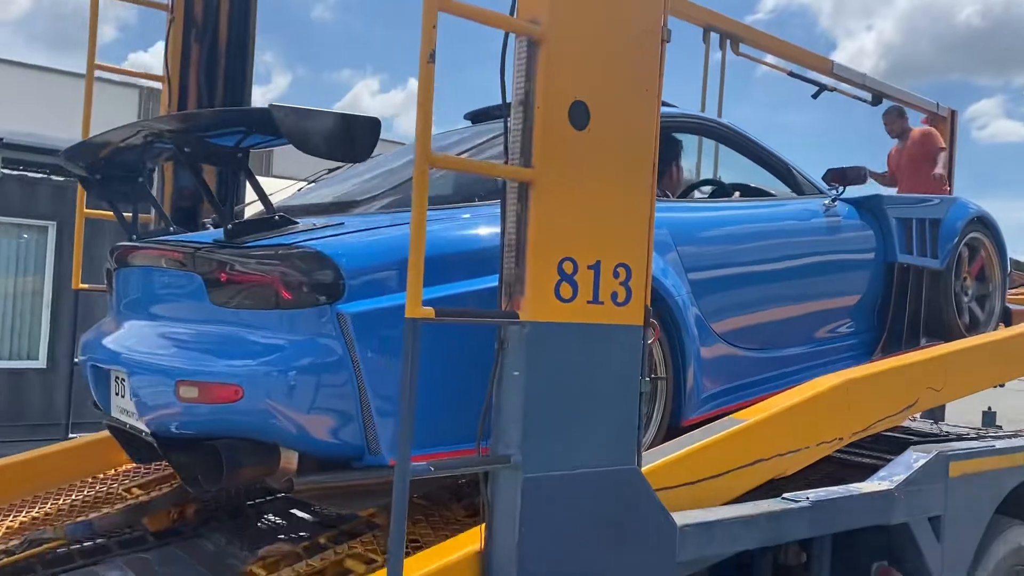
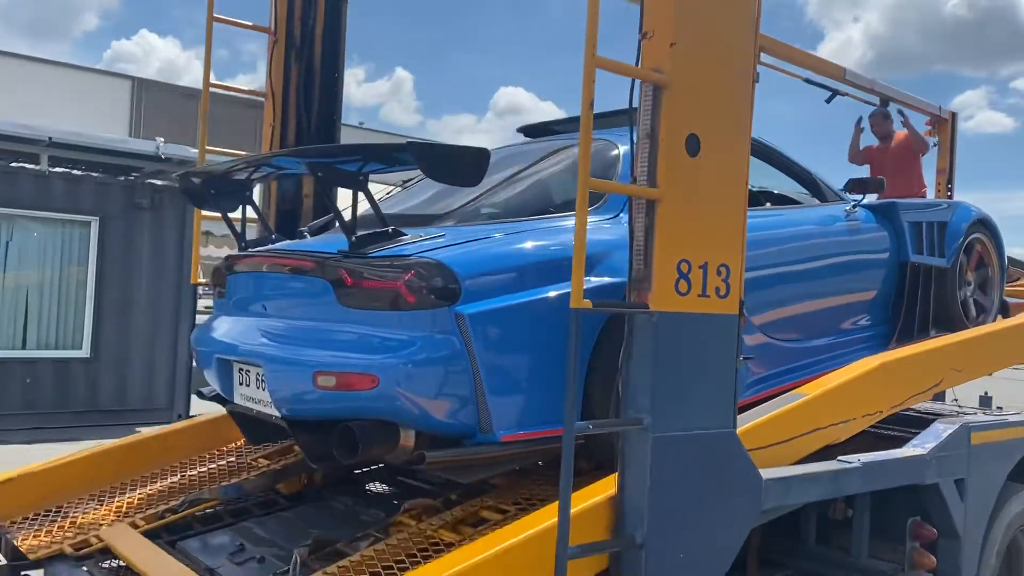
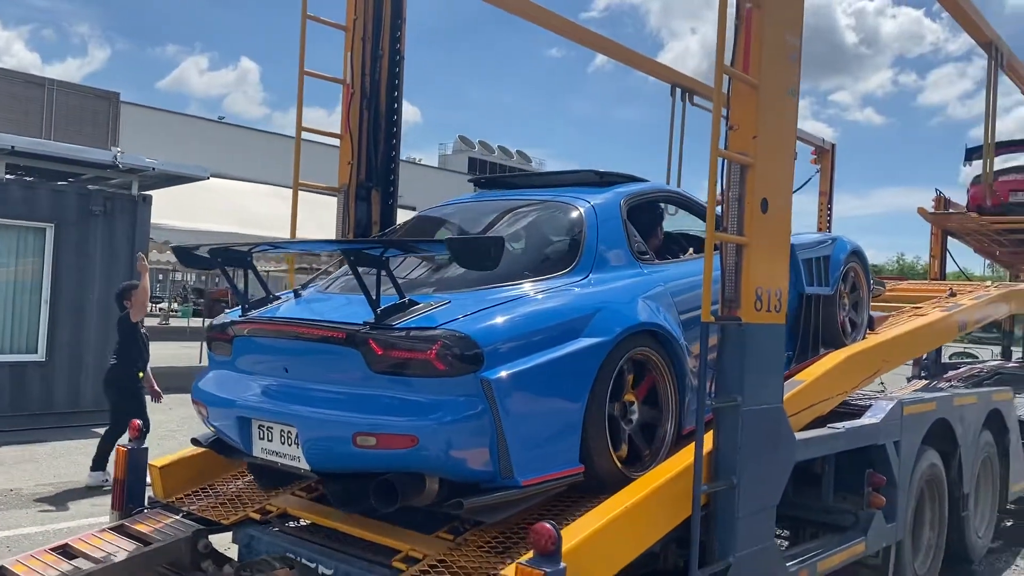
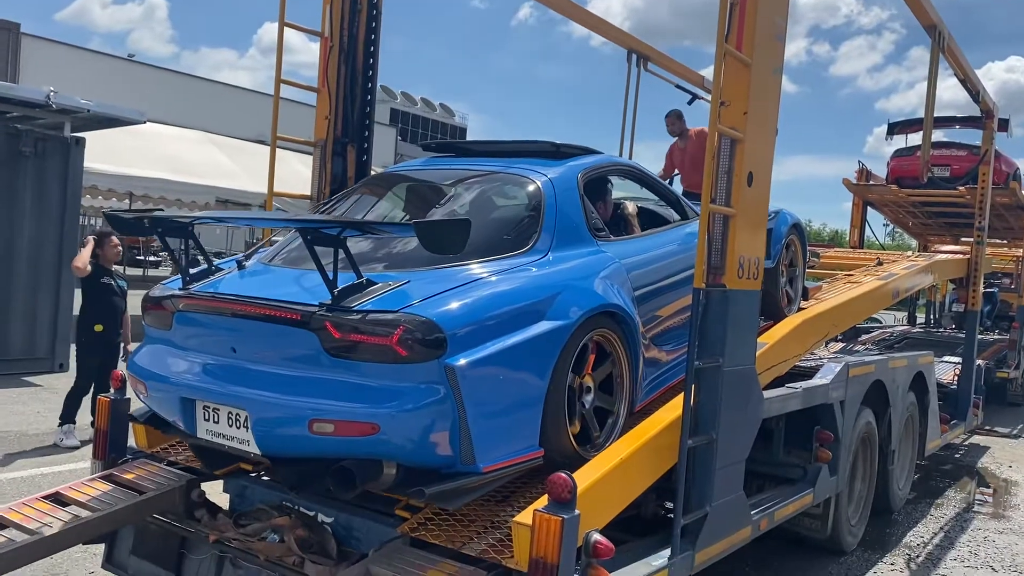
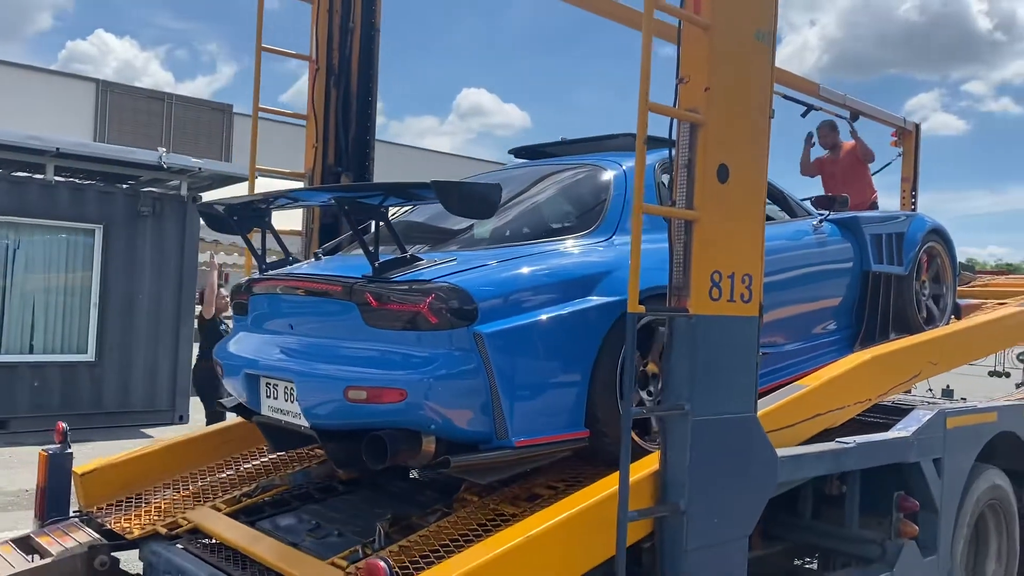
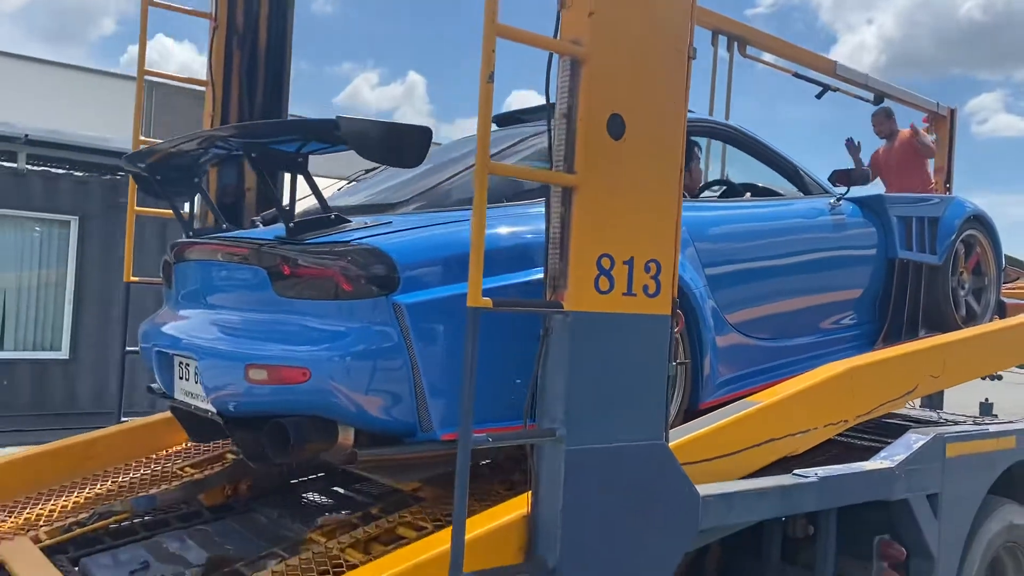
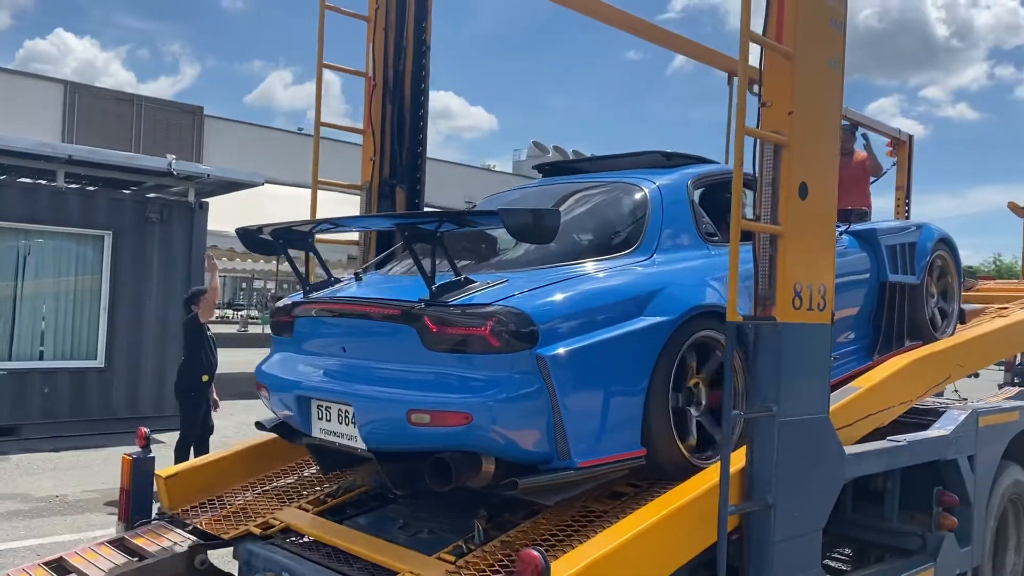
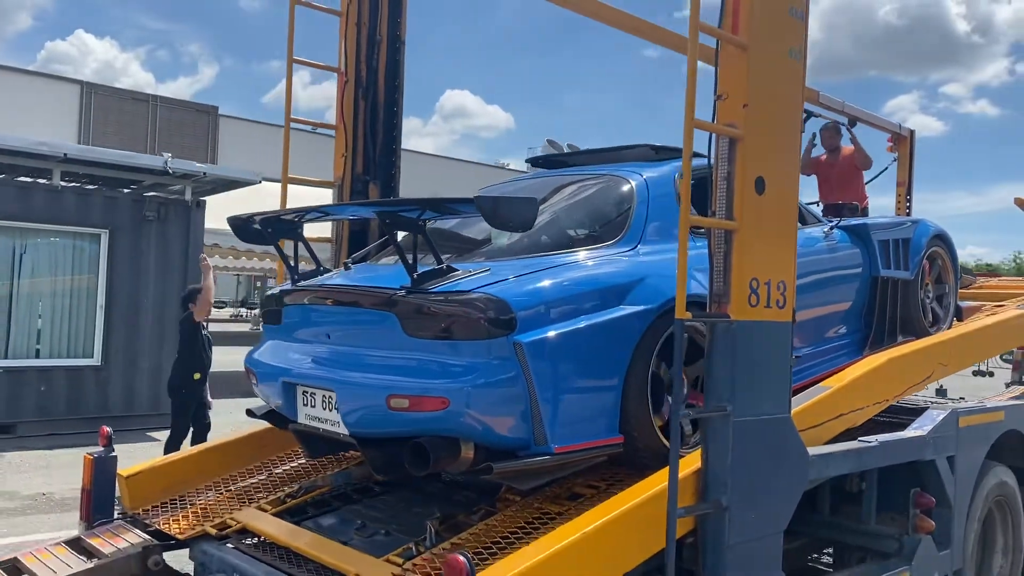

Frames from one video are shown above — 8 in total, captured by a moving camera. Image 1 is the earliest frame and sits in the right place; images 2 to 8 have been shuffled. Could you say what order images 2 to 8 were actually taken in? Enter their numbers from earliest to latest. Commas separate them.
6, 2, 5, 8, 7, 3, 4
